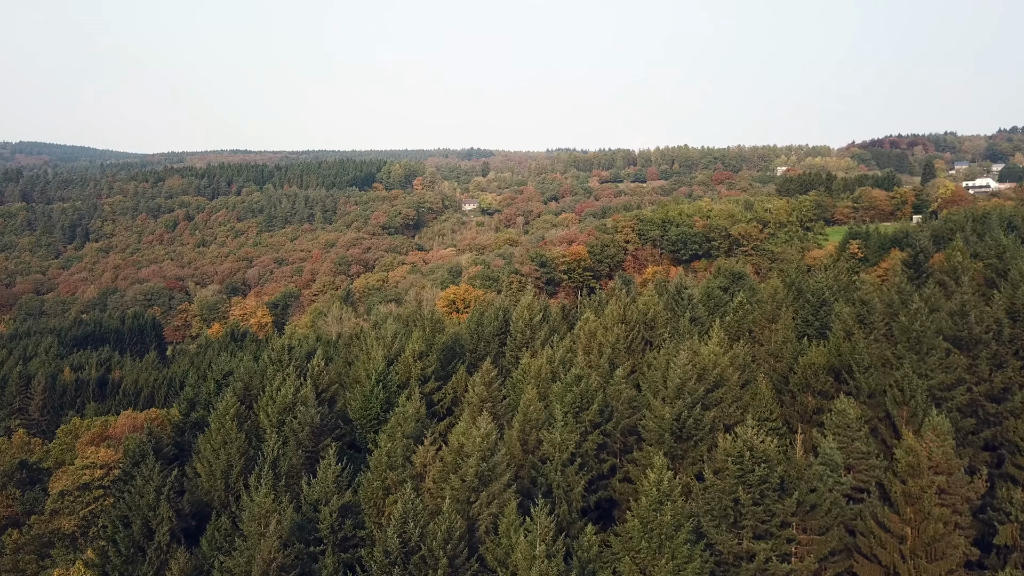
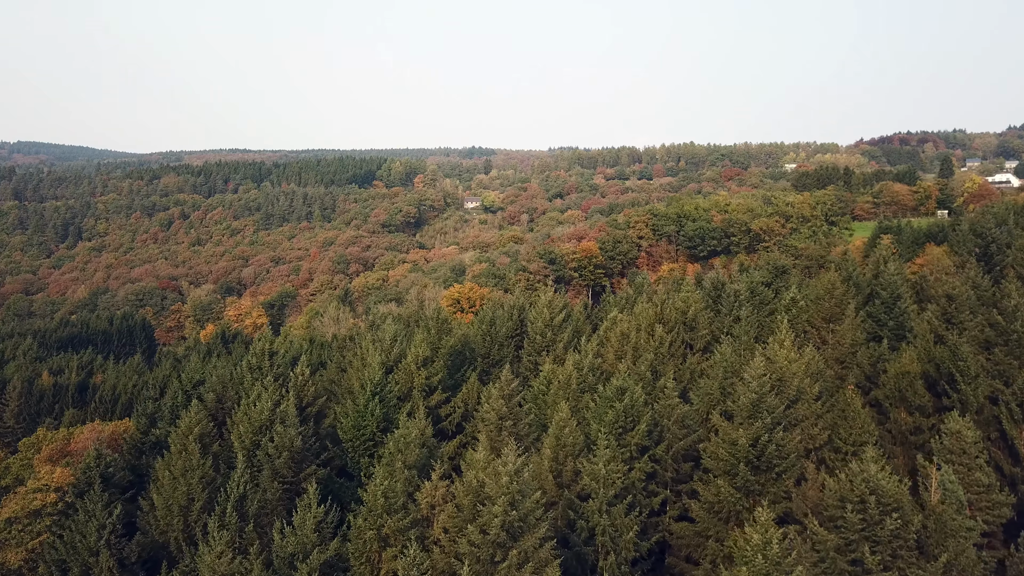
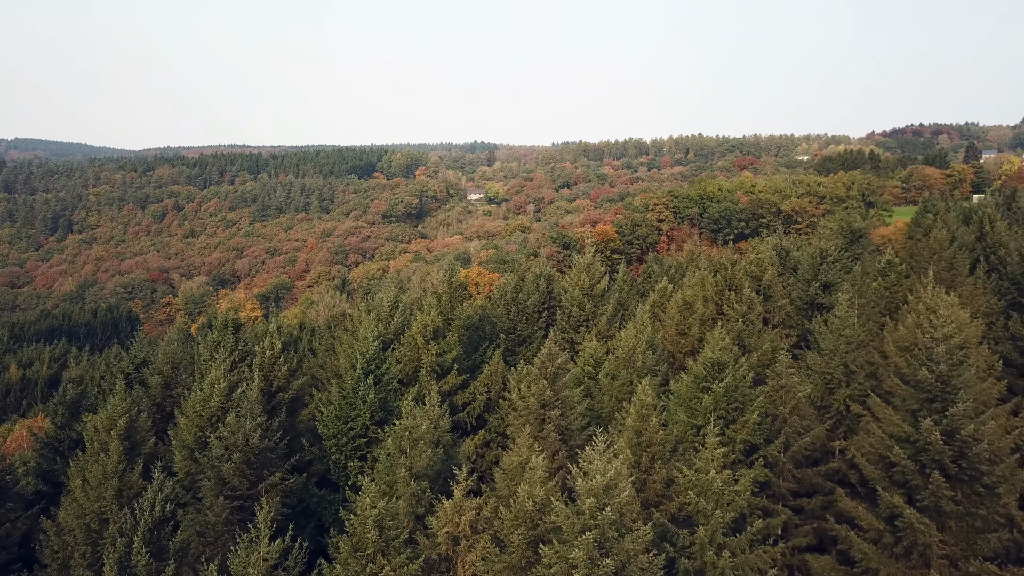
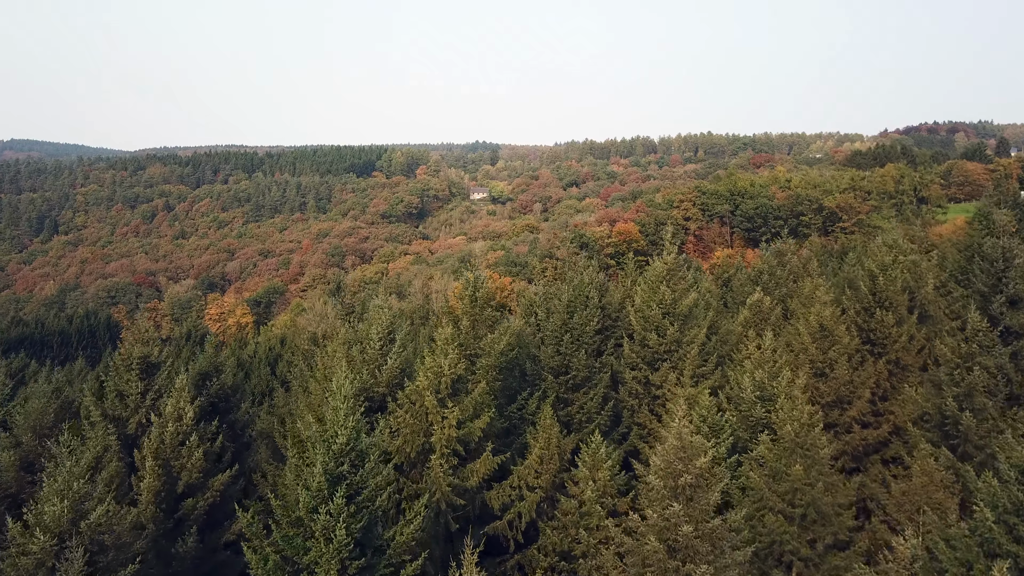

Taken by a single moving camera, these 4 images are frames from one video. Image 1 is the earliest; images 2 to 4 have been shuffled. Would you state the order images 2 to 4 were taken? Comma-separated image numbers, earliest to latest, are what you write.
2, 3, 4
